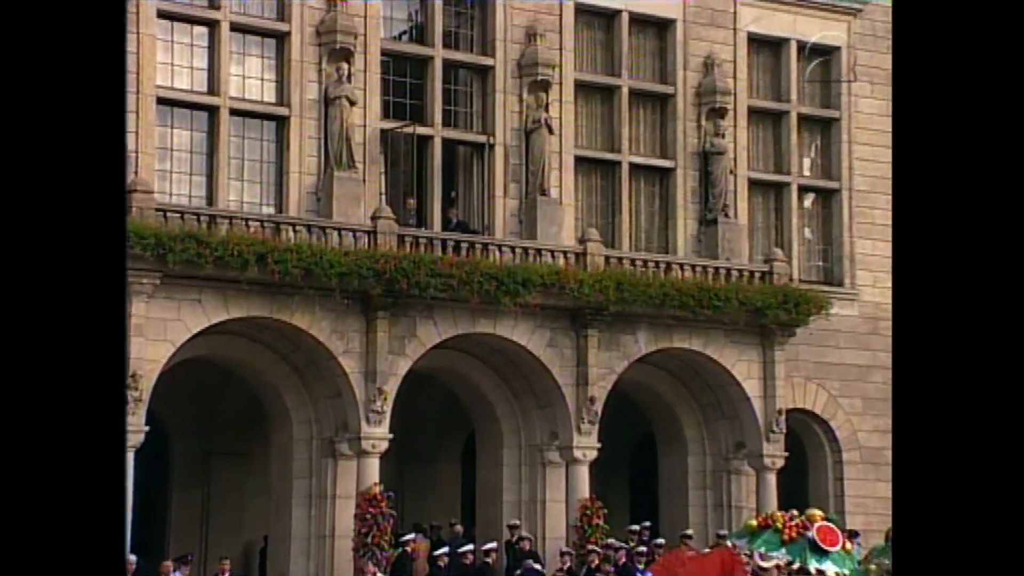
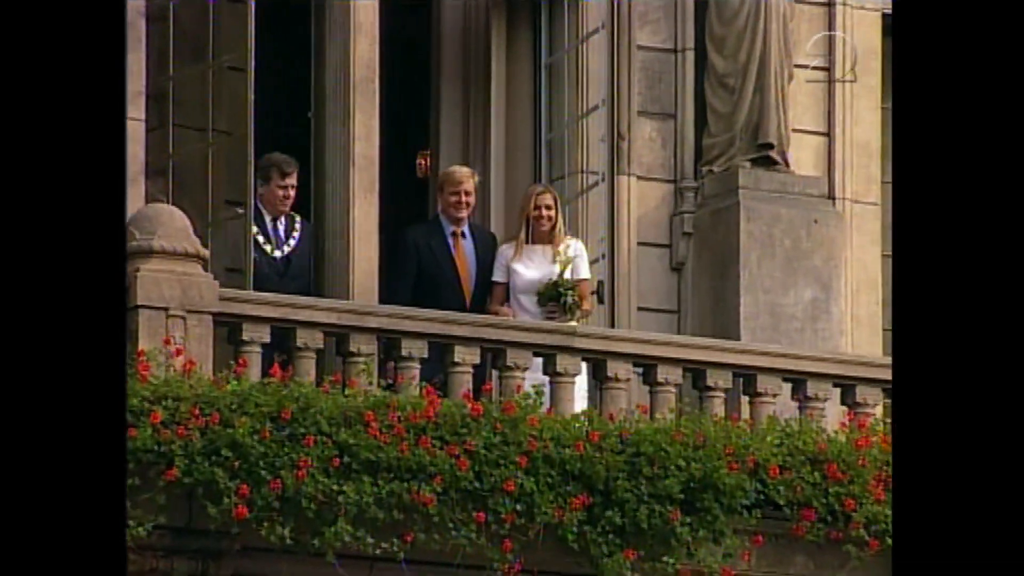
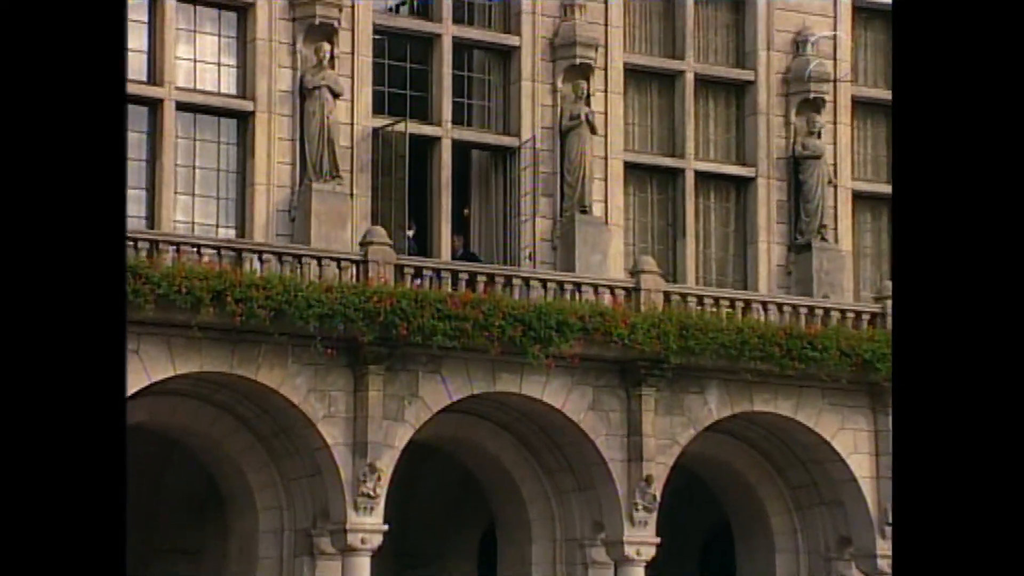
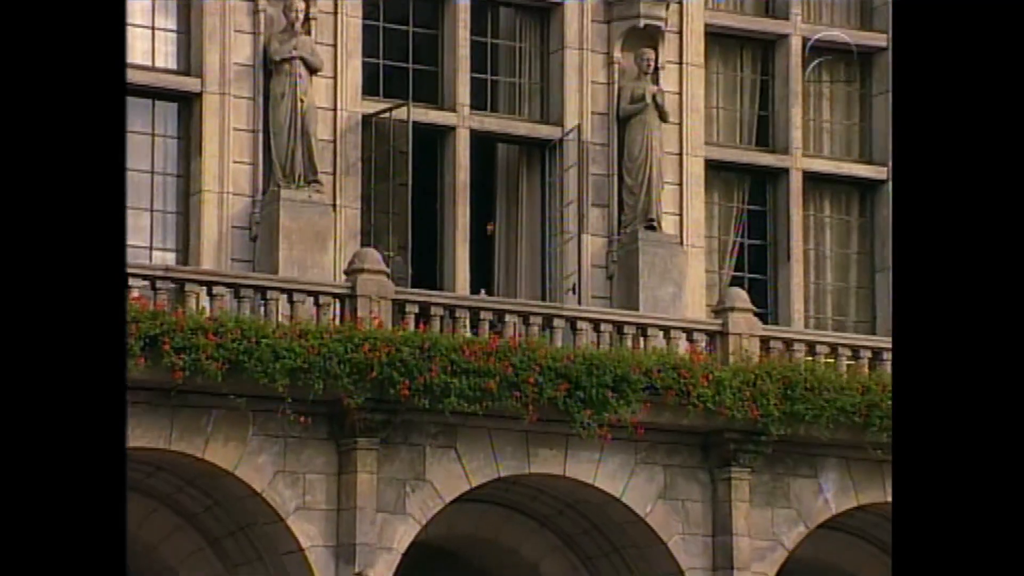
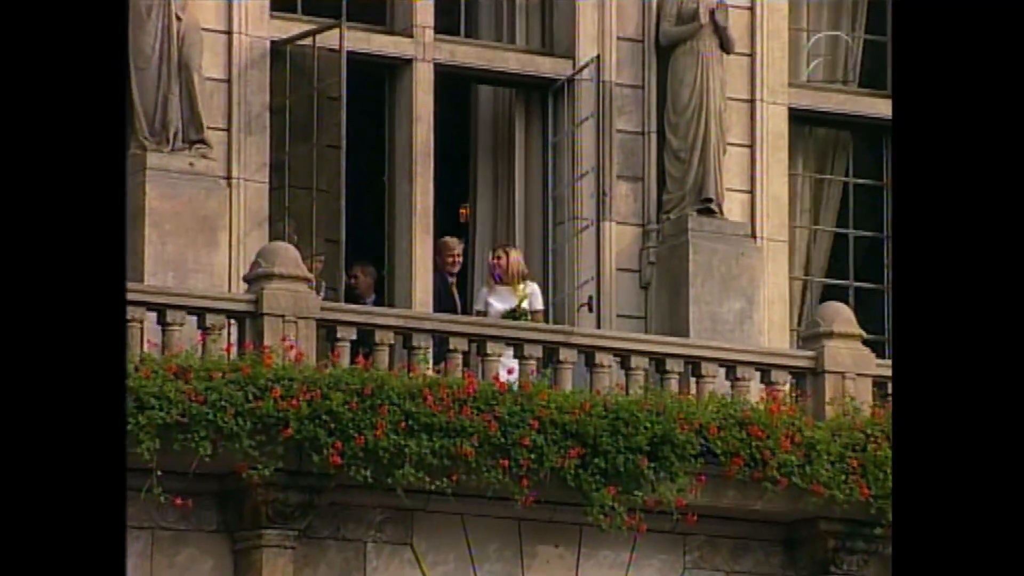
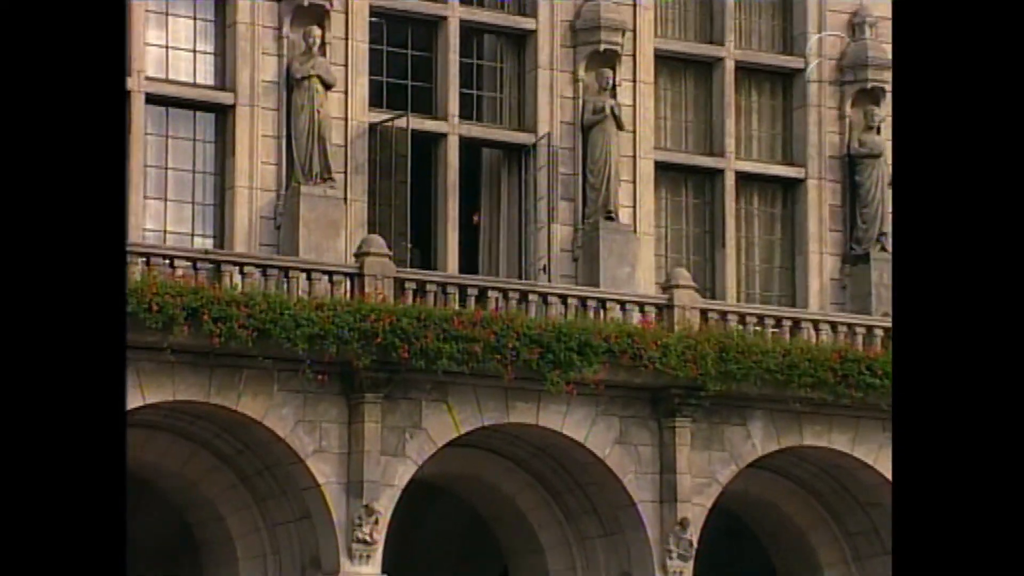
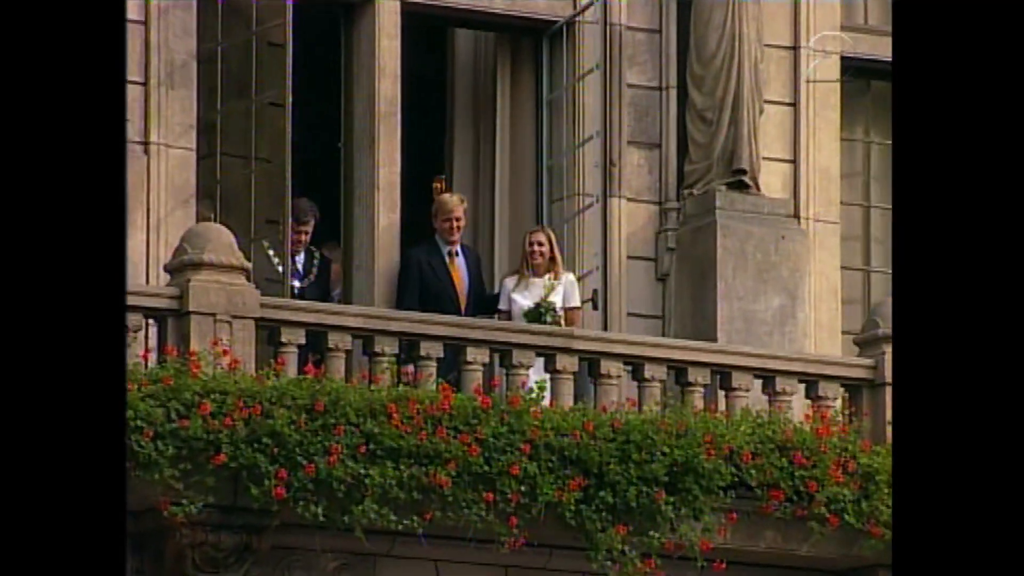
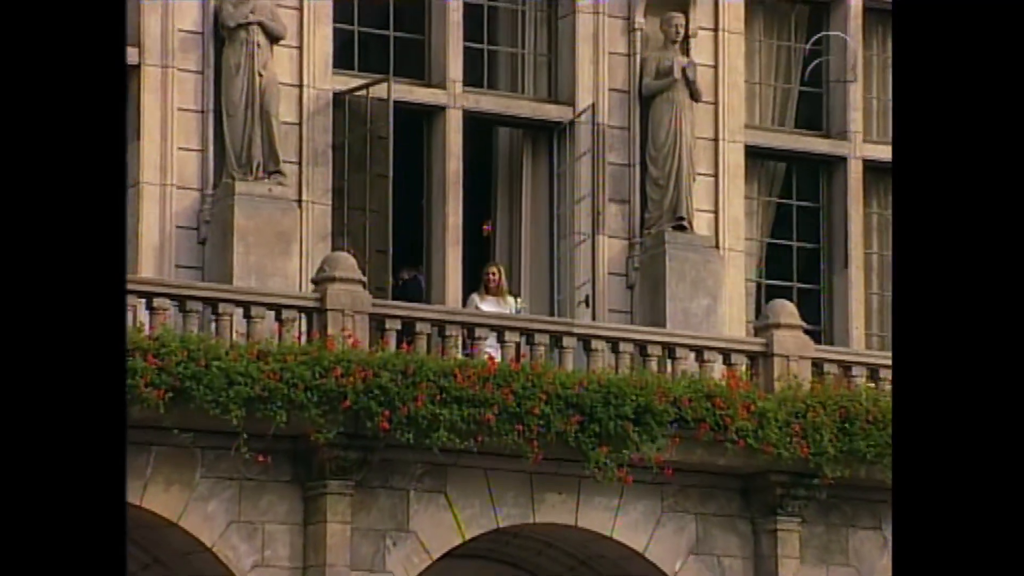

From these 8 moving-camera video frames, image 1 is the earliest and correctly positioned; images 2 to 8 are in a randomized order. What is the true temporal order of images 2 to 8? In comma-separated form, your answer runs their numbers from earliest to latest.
3, 6, 4, 8, 5, 7, 2
